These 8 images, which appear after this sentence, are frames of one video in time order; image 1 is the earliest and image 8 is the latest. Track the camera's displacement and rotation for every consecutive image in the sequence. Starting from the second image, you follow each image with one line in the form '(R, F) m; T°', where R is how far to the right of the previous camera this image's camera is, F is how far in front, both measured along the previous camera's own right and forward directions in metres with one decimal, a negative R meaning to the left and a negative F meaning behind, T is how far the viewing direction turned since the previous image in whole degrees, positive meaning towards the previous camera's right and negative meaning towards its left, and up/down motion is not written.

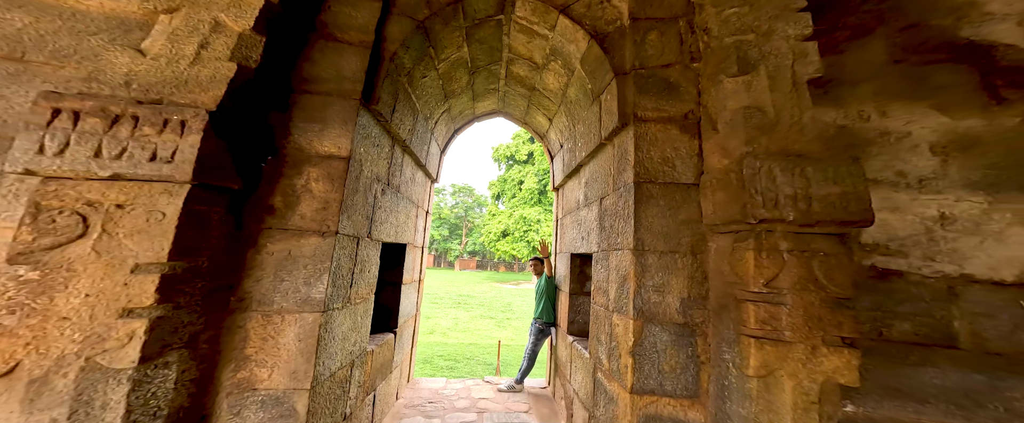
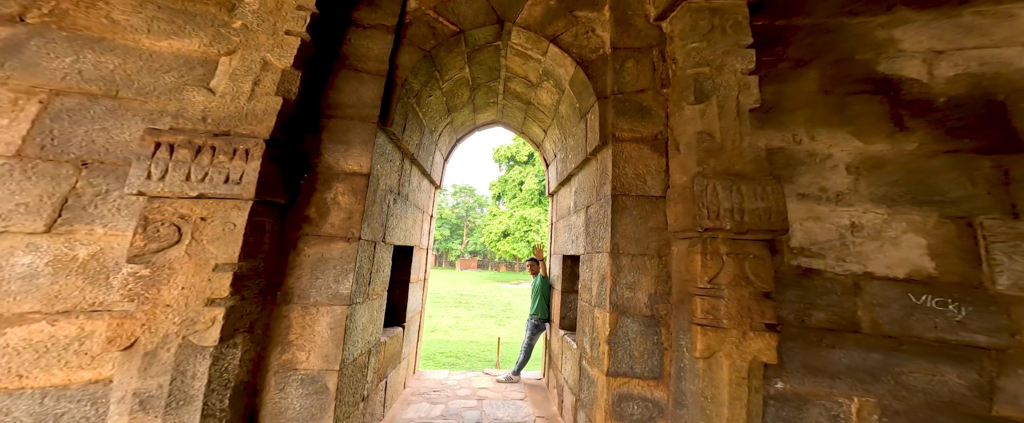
(0.0, -0.2) m; 0°
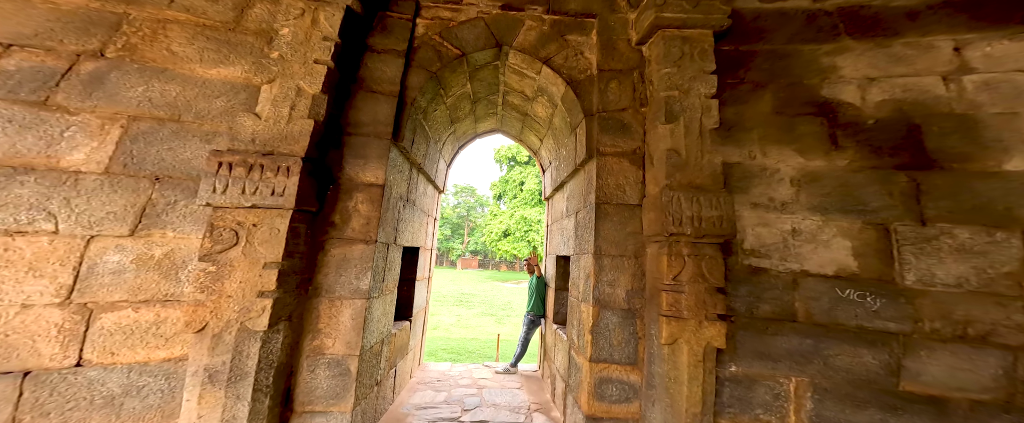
(0.0, -0.2) m; 0°
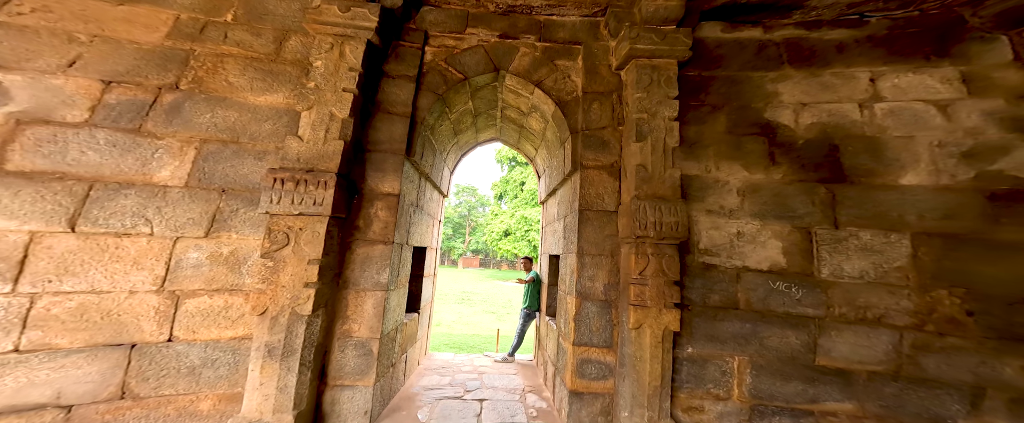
(0.0, -0.3) m; 0°
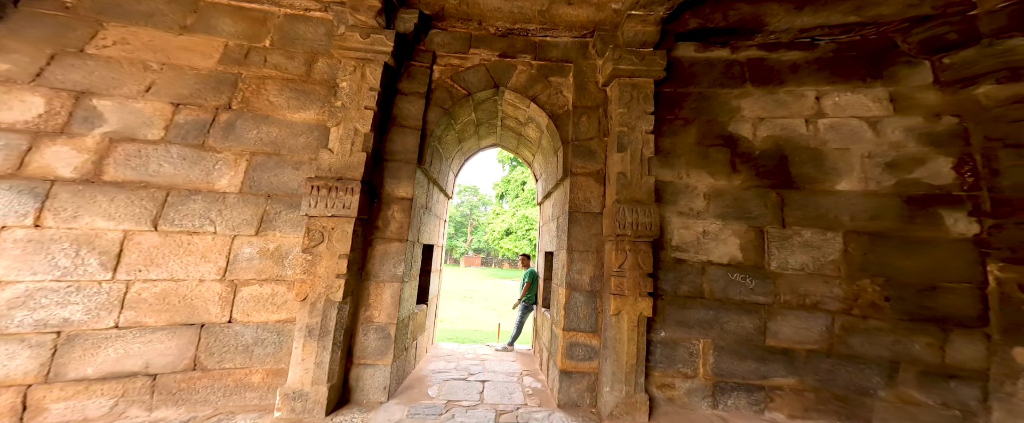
(0.0, -0.3) m; 0°
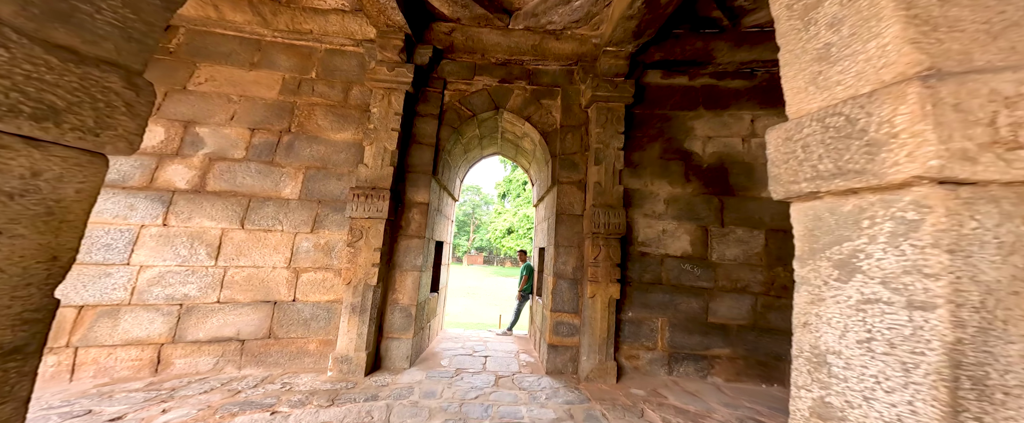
(+0.1, -0.6) m; 0°
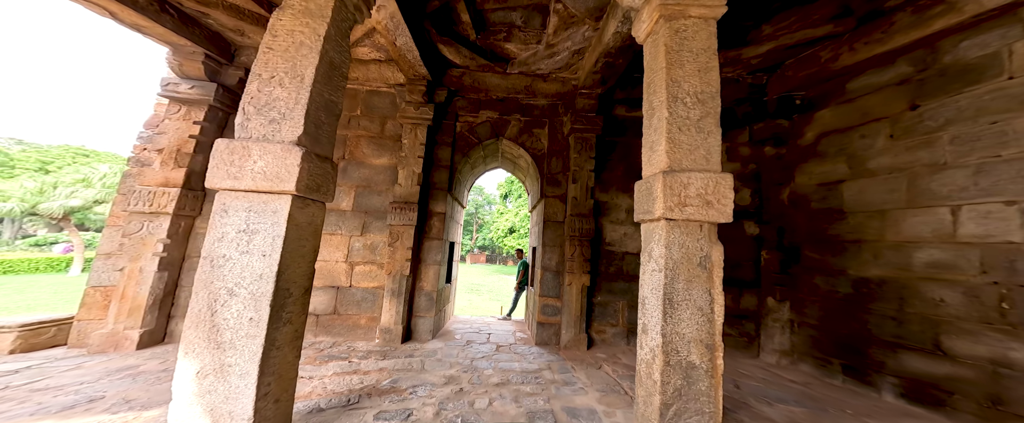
(+0.1, -0.9) m; 0°
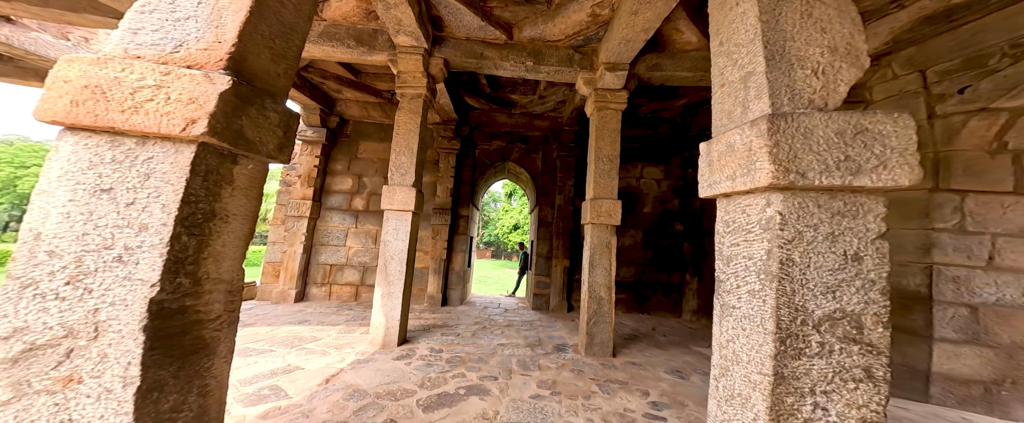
(+0.1, -1.6) m; -1°
